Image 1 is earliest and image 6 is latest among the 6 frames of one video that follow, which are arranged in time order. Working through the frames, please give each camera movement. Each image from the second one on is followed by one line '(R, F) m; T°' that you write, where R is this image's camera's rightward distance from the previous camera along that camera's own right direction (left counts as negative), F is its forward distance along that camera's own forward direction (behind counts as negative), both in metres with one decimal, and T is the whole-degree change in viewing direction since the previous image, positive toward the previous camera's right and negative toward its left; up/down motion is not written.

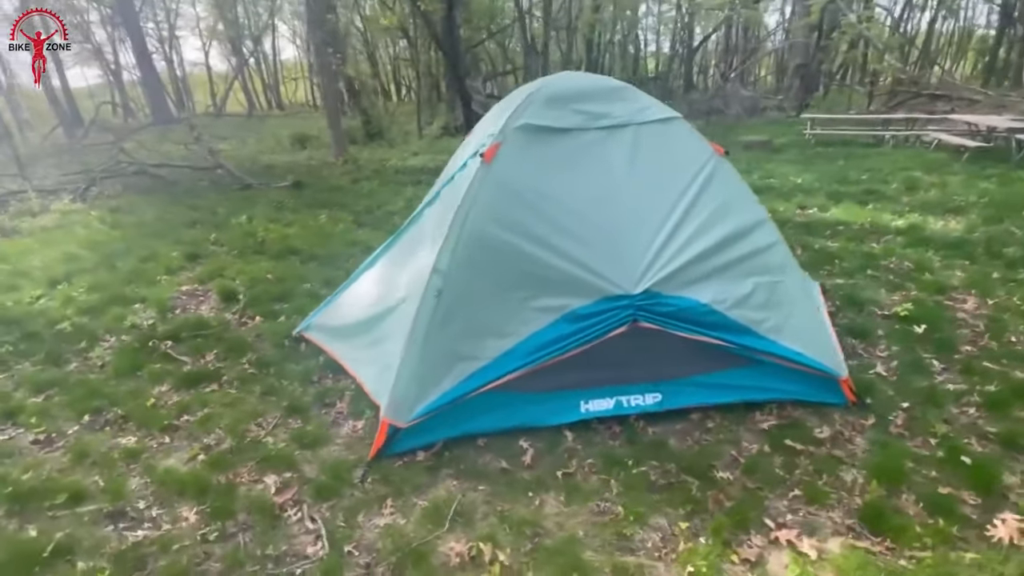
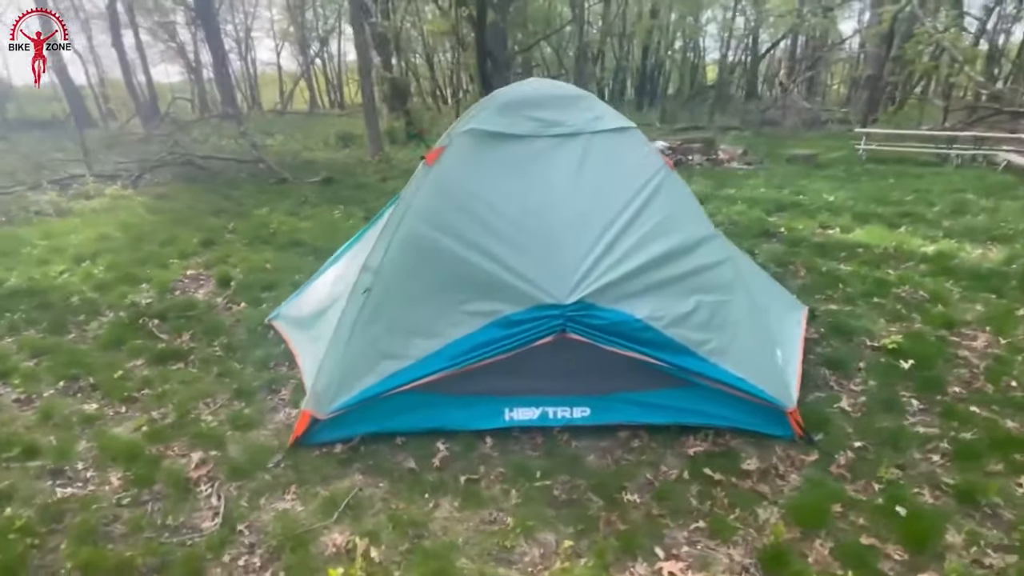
(+1.1, 0.0) m; -6°
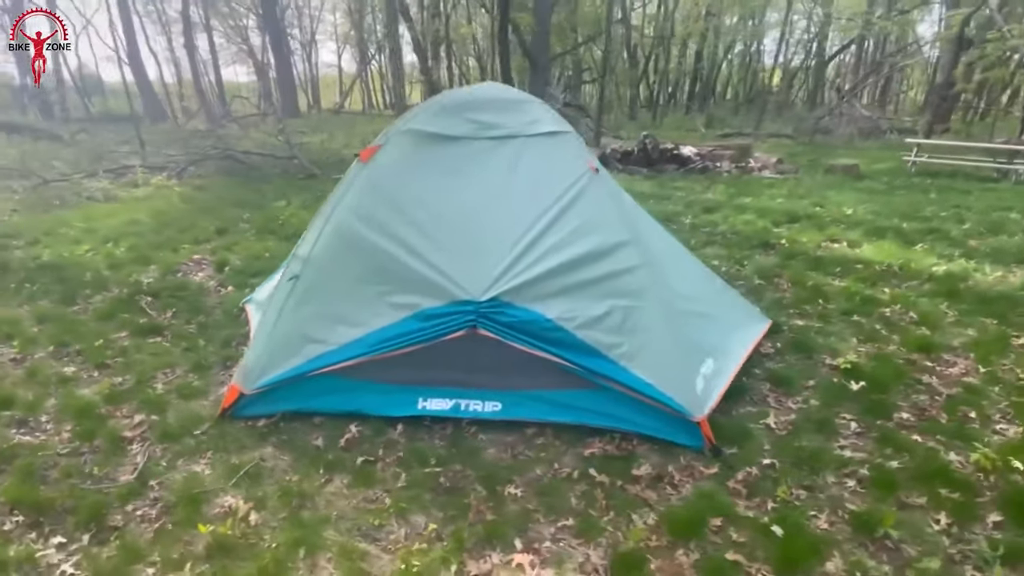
(+1.2, -0.1) m; -6°
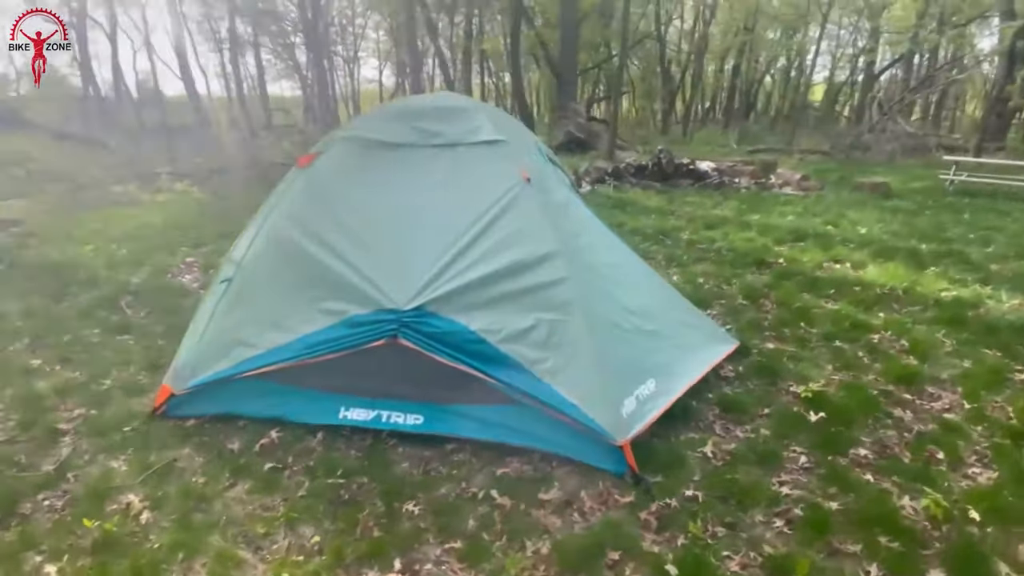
(+1.0, +0.1) m; -4°
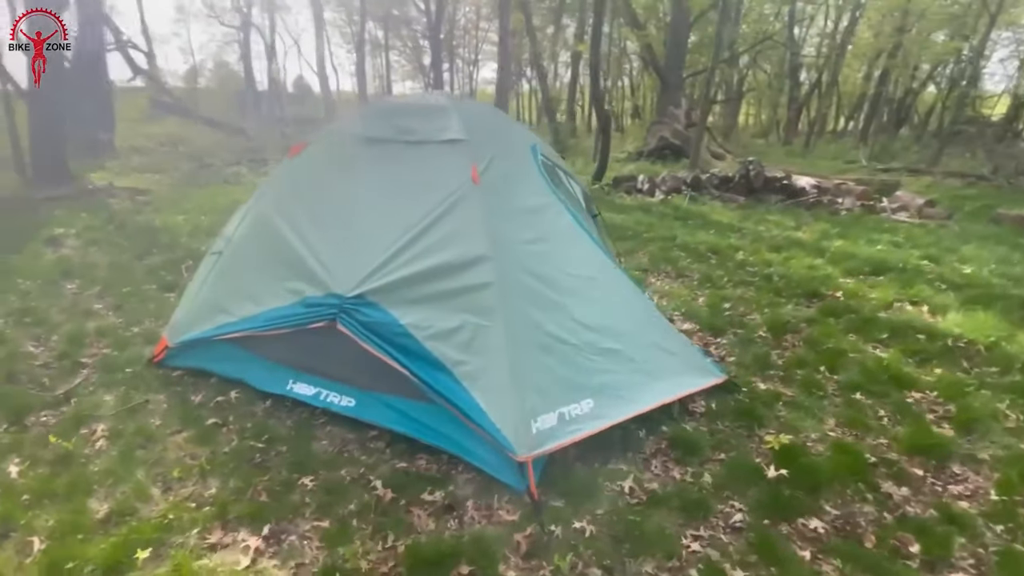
(+1.5, +0.2) m; -12°
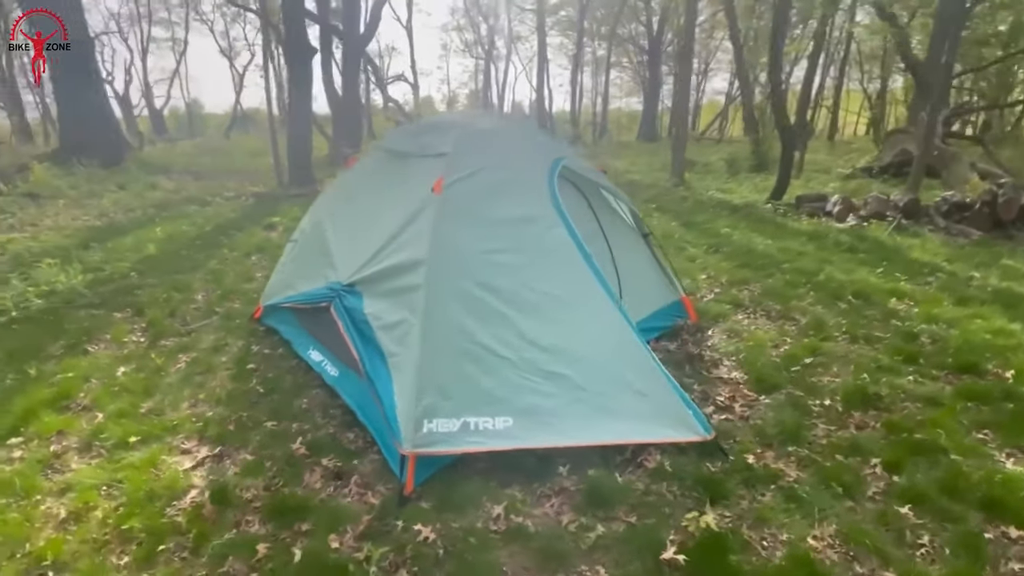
(+2.4, +0.5) m; -25°
